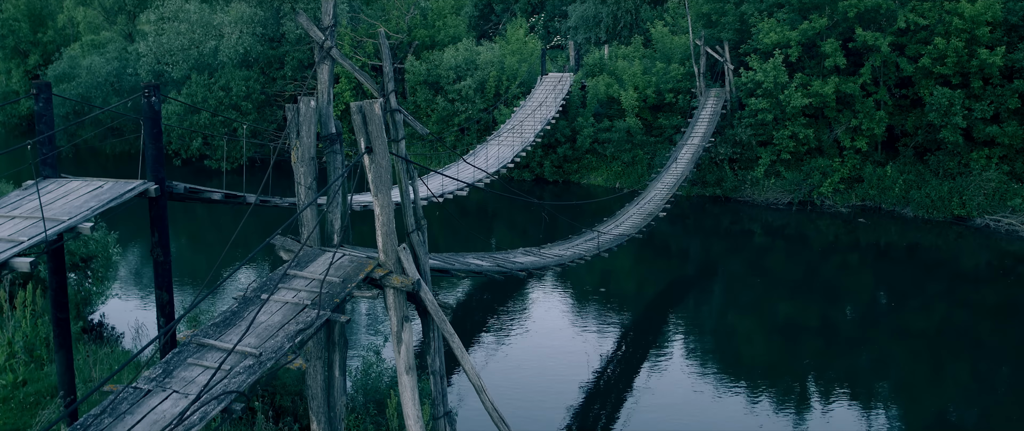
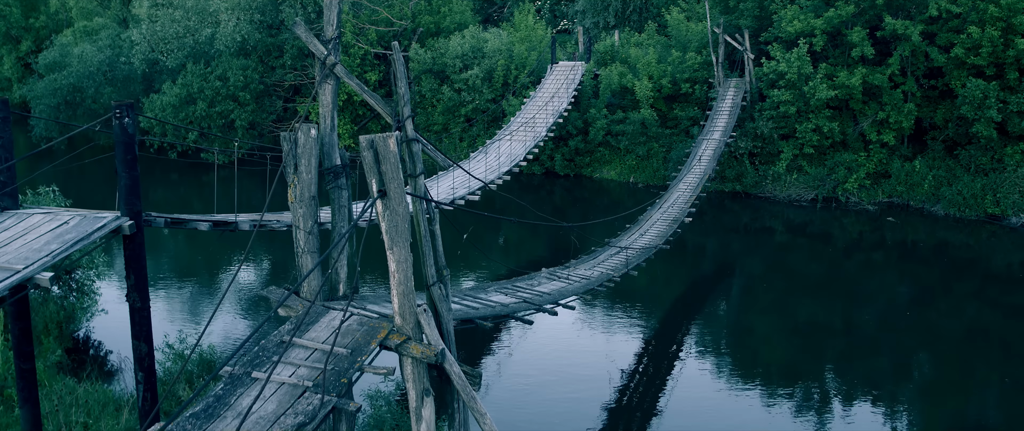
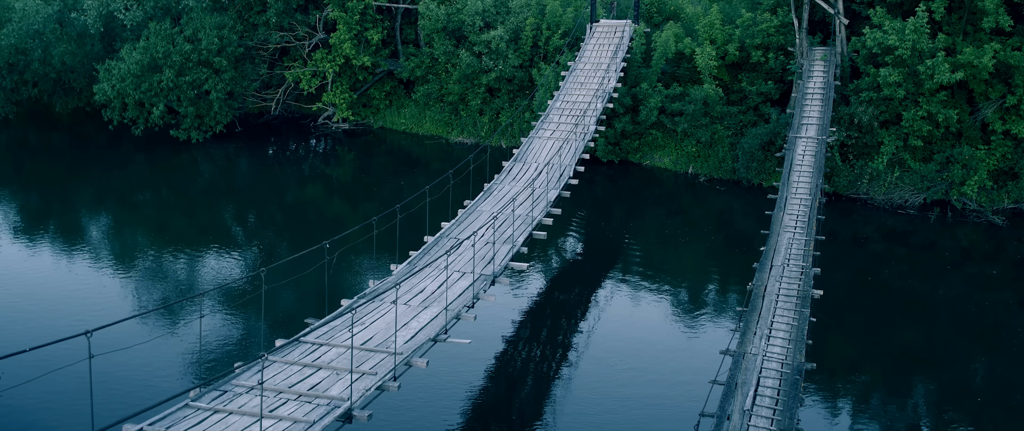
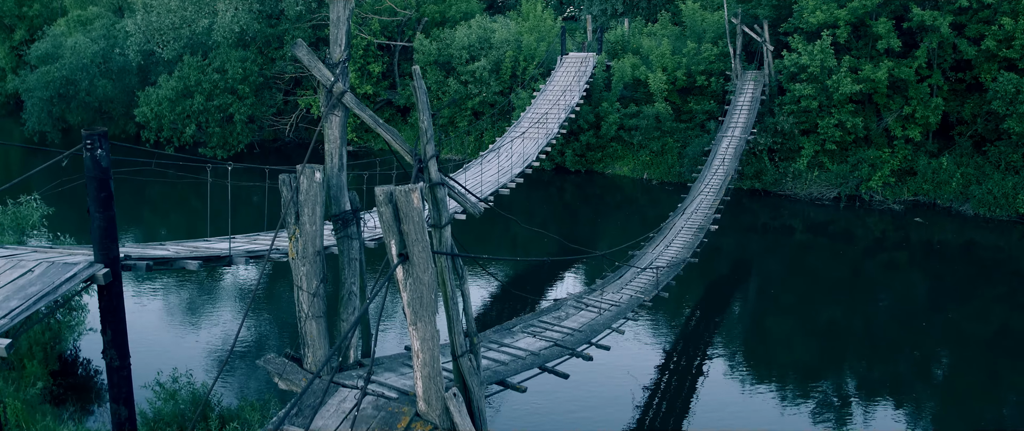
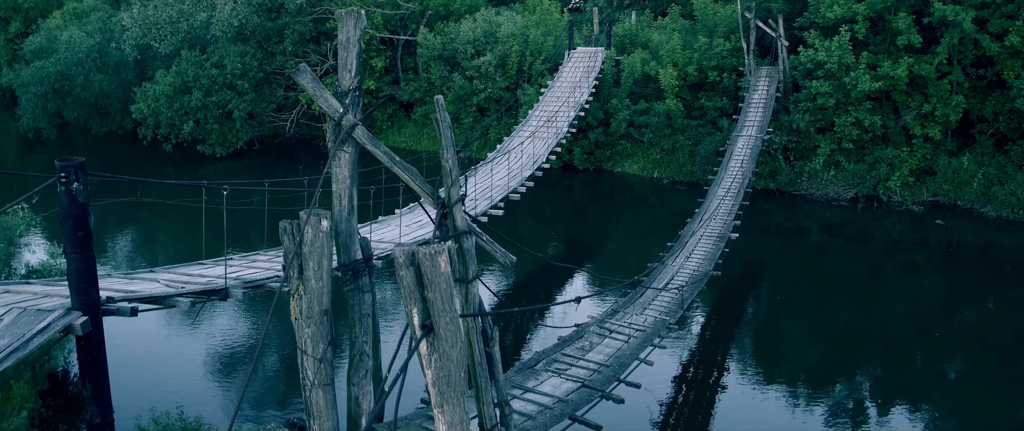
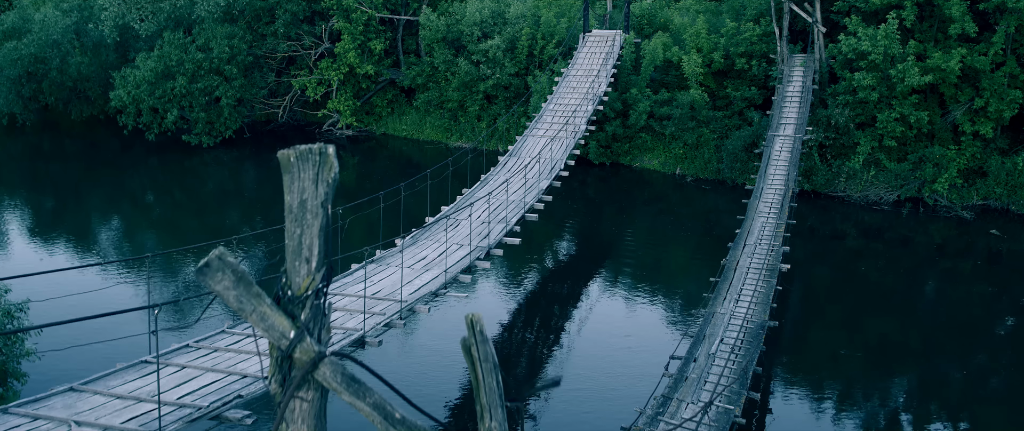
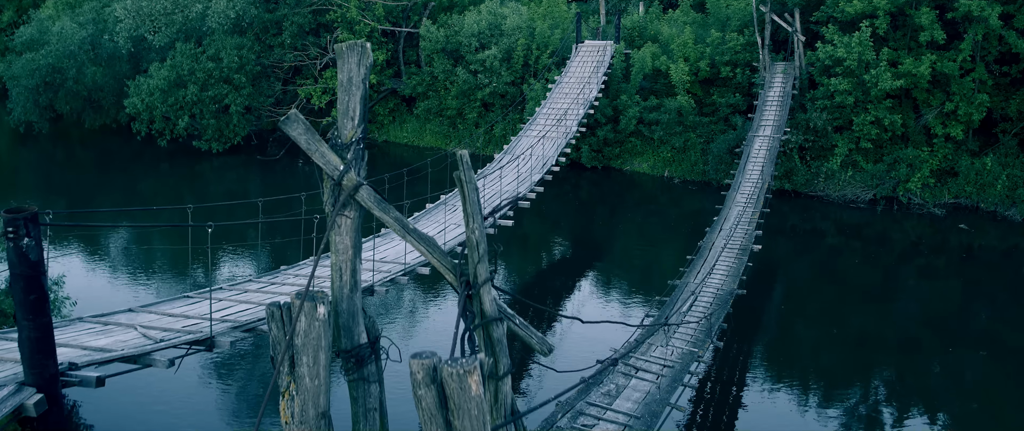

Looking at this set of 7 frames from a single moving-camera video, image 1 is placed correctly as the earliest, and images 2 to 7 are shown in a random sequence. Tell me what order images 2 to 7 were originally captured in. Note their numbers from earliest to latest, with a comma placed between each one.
2, 4, 5, 7, 6, 3
